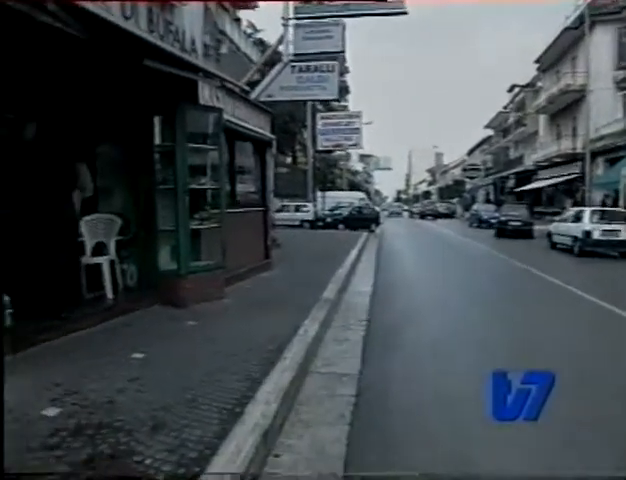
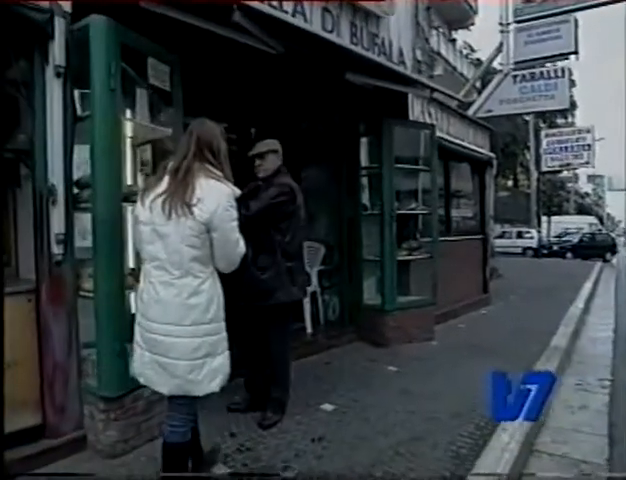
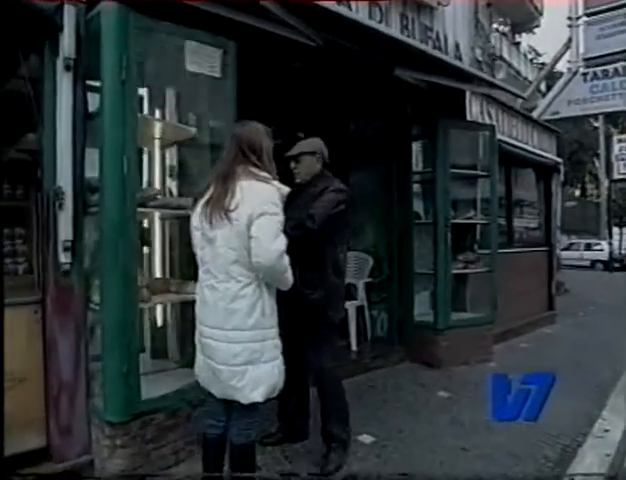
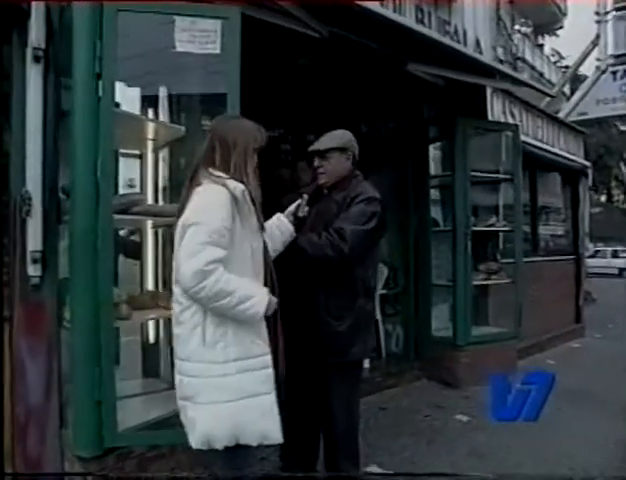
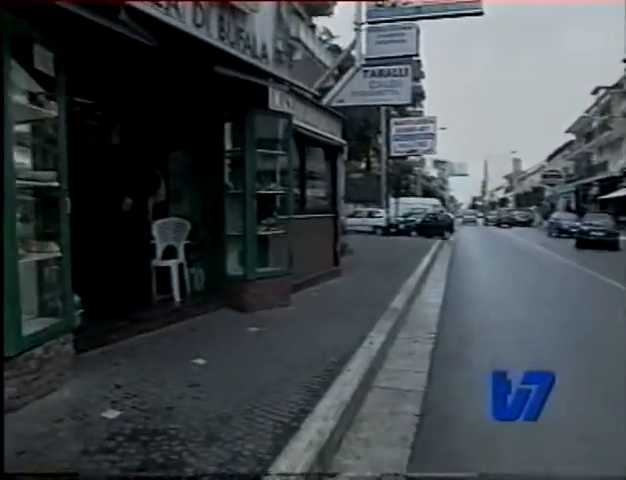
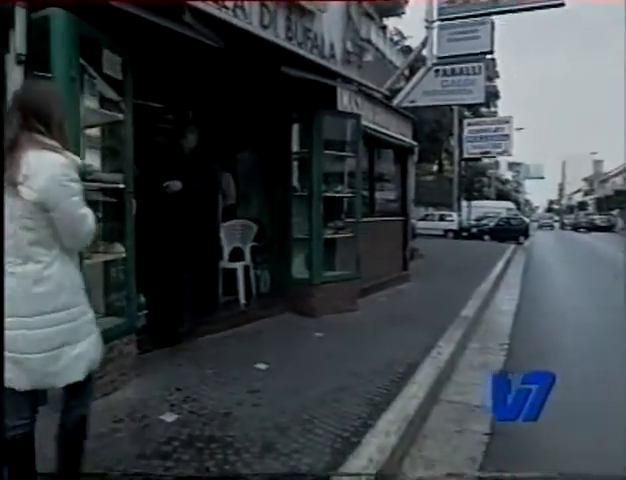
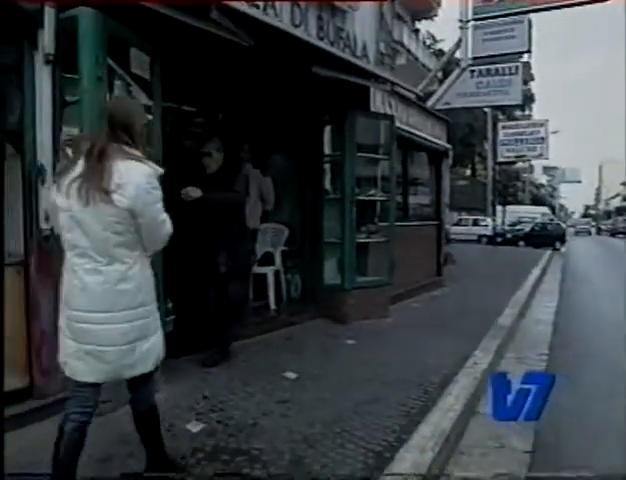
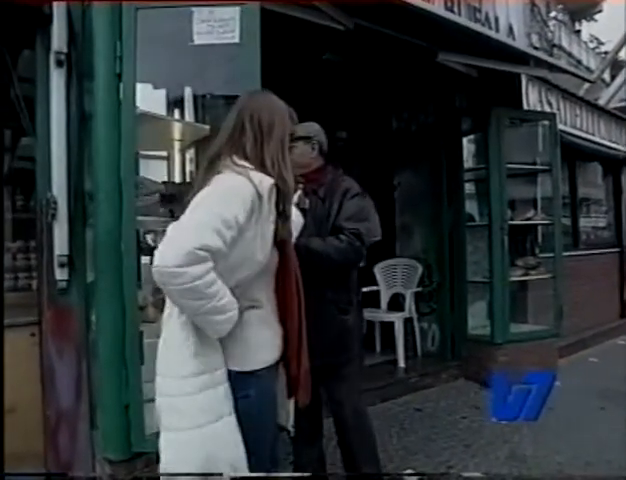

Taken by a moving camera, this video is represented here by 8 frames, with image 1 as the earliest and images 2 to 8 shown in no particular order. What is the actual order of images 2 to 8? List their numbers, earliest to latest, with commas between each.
5, 6, 7, 2, 3, 4, 8
